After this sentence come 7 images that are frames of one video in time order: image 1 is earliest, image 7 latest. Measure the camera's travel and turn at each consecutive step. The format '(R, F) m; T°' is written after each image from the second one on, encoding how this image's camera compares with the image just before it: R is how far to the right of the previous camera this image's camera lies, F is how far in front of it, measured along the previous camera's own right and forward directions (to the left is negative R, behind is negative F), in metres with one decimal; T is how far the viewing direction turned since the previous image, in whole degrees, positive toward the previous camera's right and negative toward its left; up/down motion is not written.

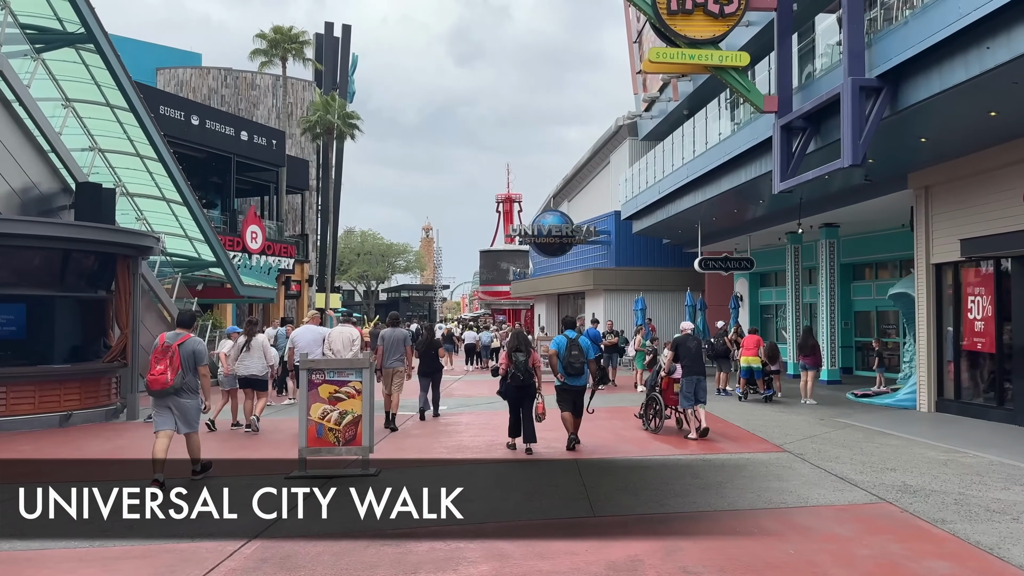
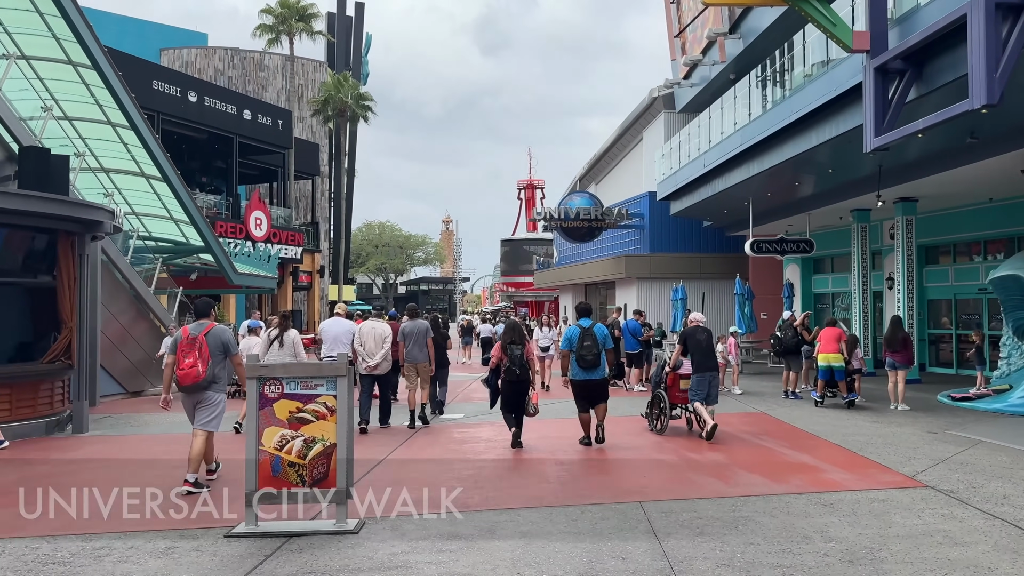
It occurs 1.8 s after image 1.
(-0.1, +2.2) m; -1°
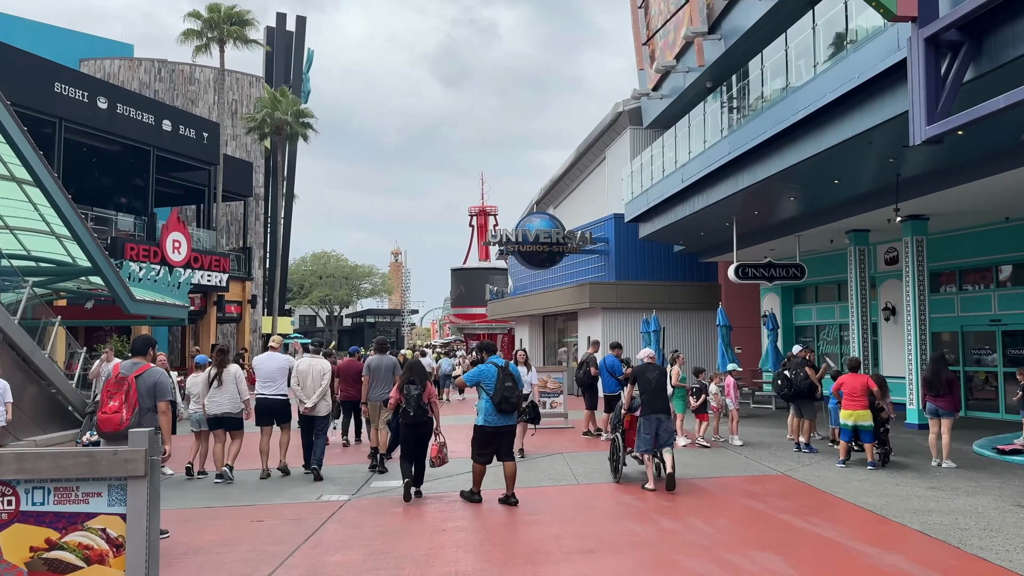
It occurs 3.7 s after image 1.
(0.0, +2.4) m; +4°
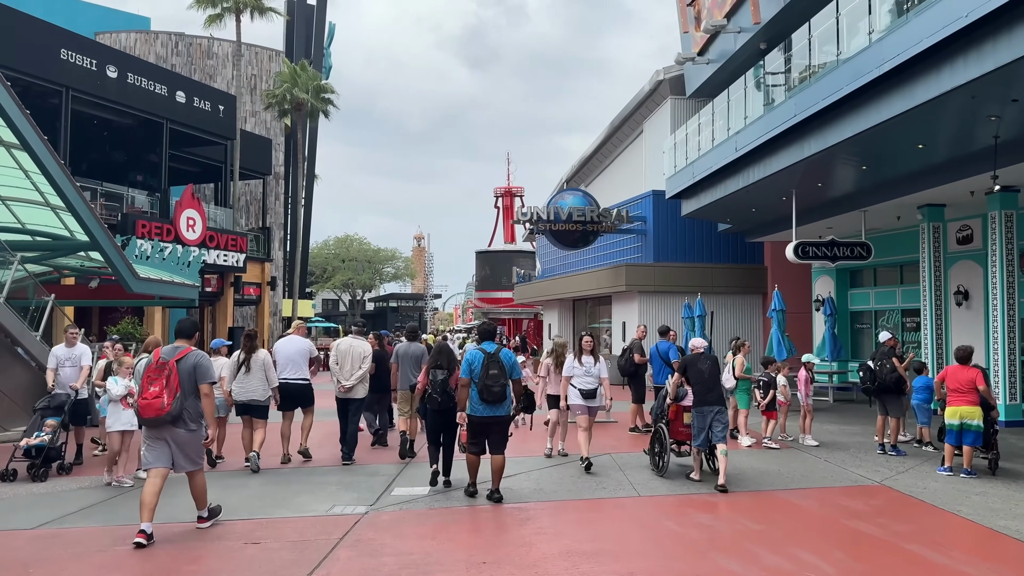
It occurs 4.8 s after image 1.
(-0.2, +1.3) m; -2°
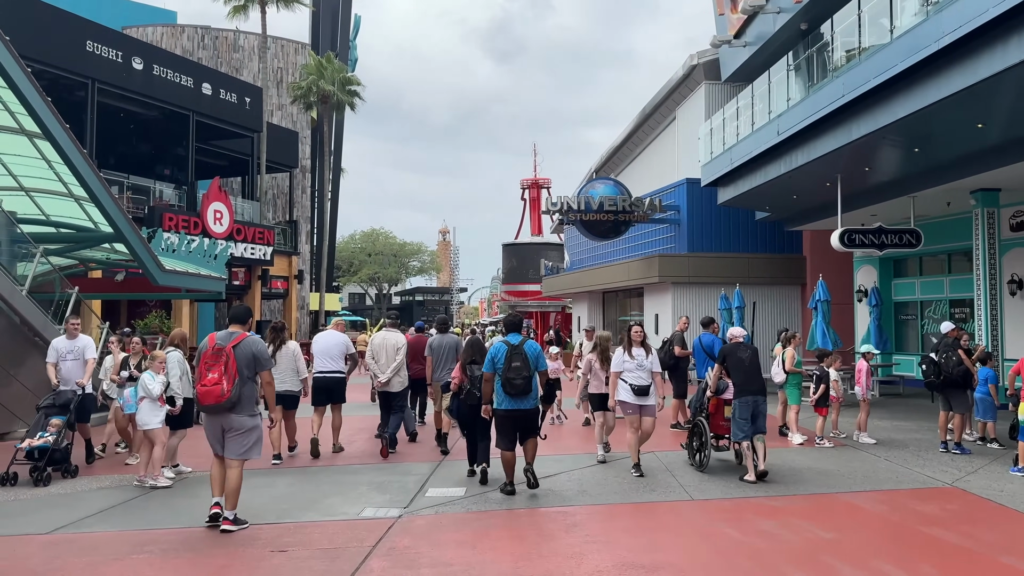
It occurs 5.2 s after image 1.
(-0.1, +0.4) m; -2°
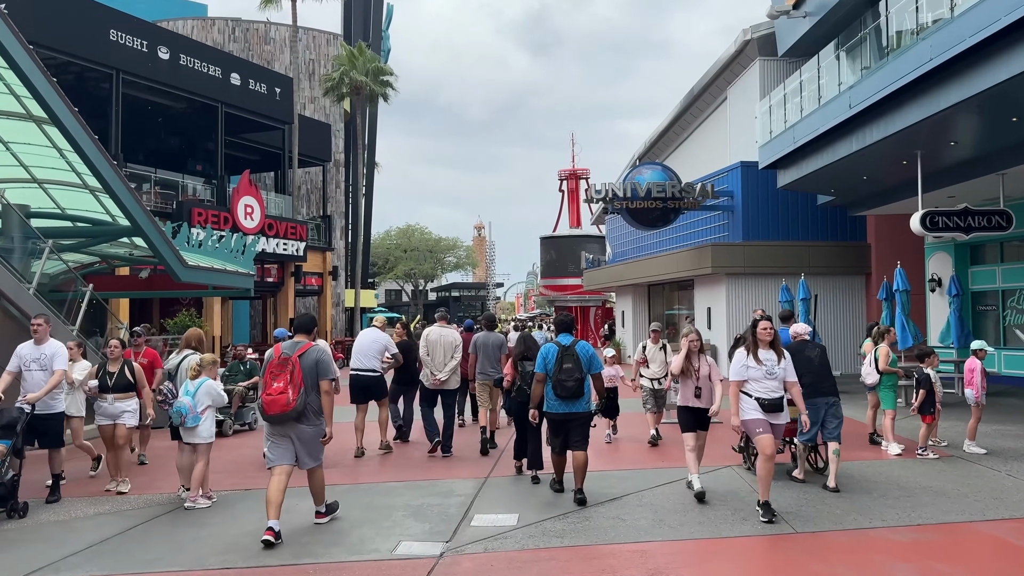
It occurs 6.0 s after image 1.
(-0.2, +1.0) m; -3°
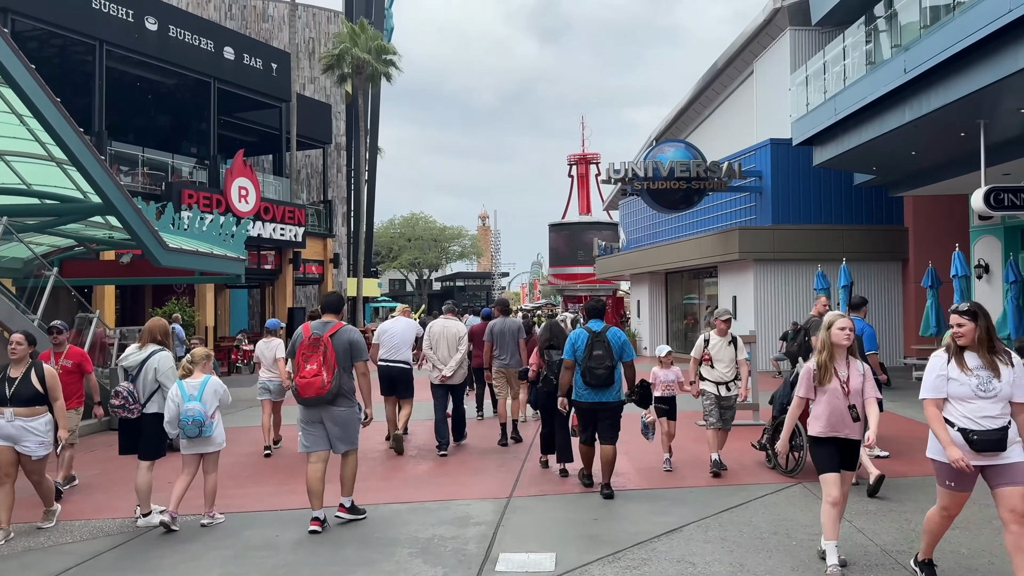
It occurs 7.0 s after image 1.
(-0.2, +1.2) m; 0°
